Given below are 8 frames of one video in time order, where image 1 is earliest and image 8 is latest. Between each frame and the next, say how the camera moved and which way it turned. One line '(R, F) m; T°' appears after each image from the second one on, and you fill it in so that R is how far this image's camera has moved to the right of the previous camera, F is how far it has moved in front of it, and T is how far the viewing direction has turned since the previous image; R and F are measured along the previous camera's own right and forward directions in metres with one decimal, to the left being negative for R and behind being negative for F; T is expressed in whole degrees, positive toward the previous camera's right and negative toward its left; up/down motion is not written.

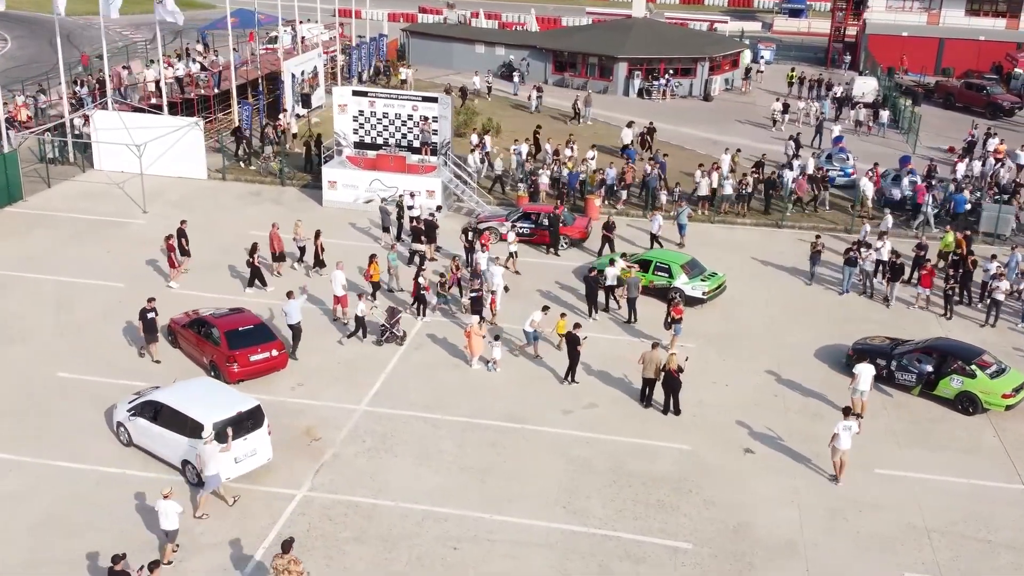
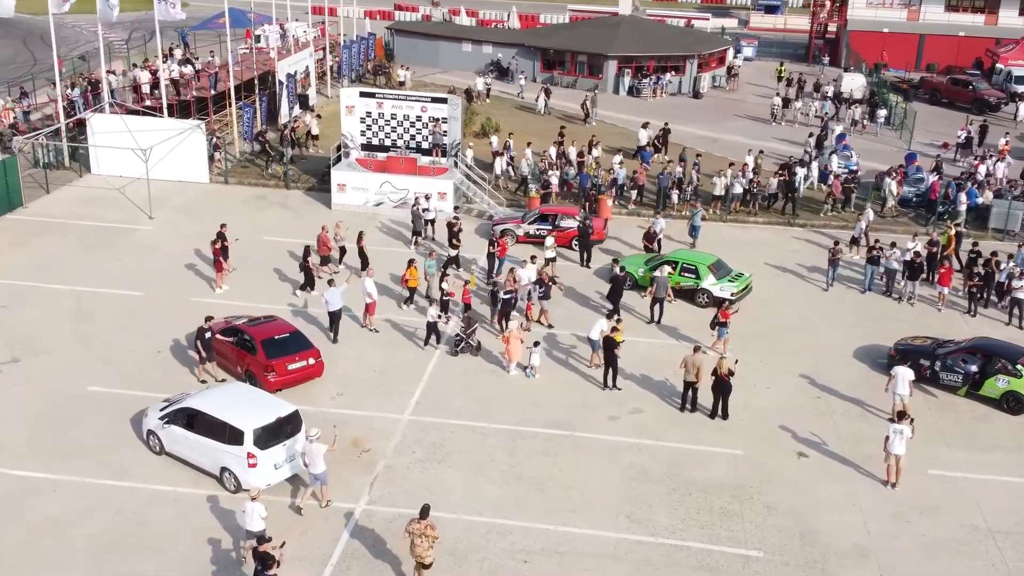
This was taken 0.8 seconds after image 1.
(-1.5, +0.3) m; +2°
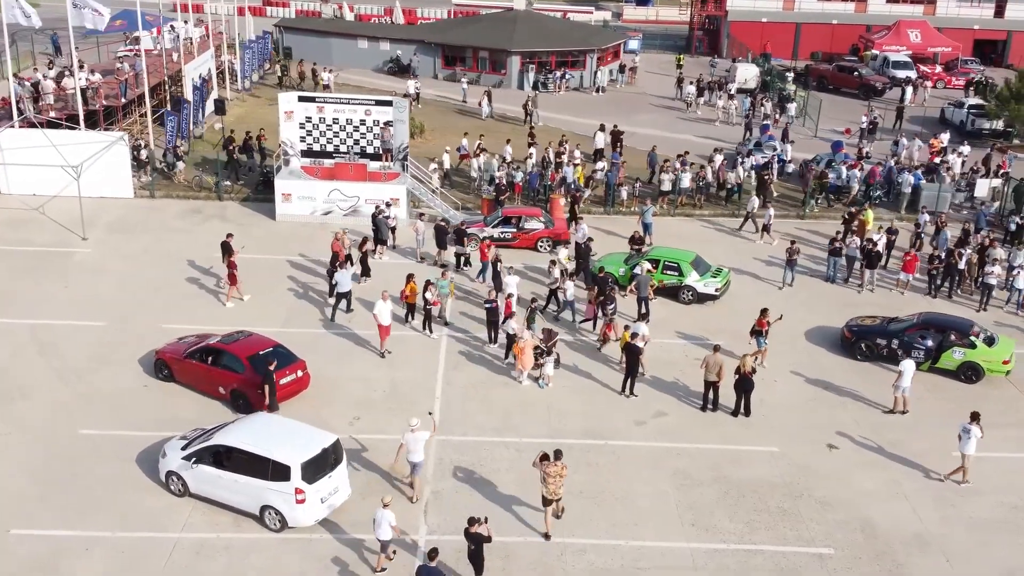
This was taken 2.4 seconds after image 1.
(-2.9, +0.6) m; +8°
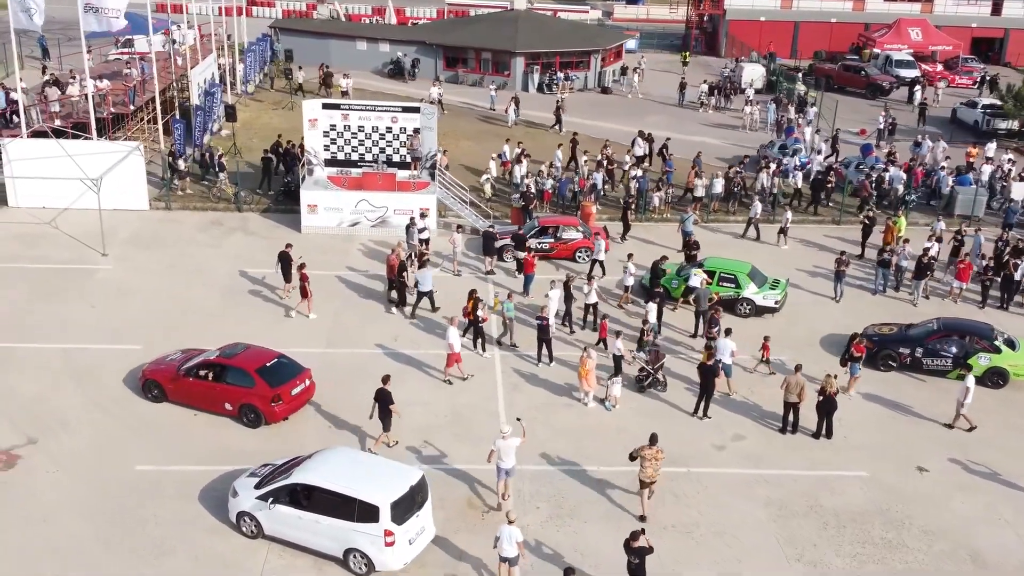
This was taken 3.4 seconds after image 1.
(-1.7, +0.9) m; +2°
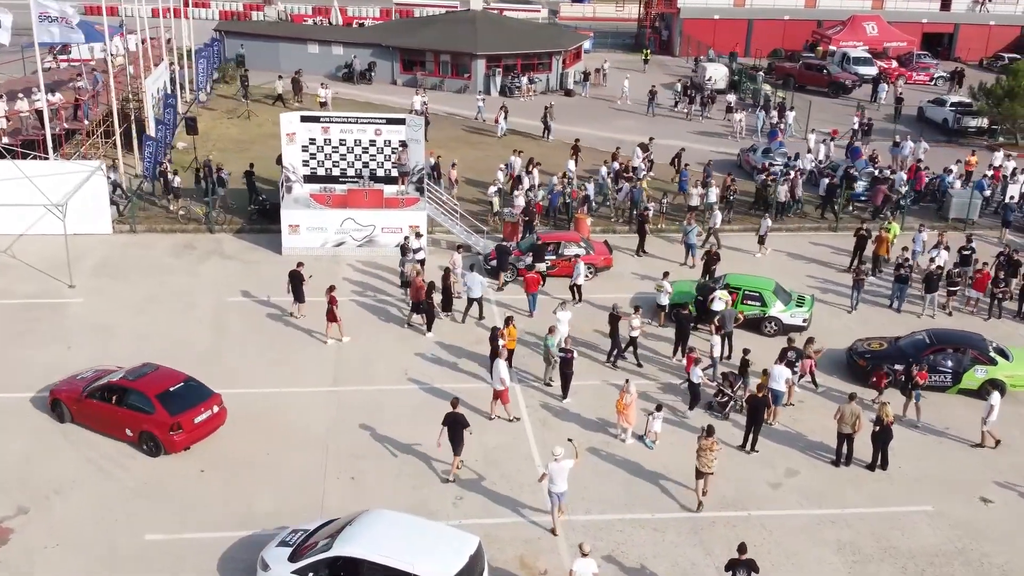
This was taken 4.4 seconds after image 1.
(-1.7, +1.4) m; +4°
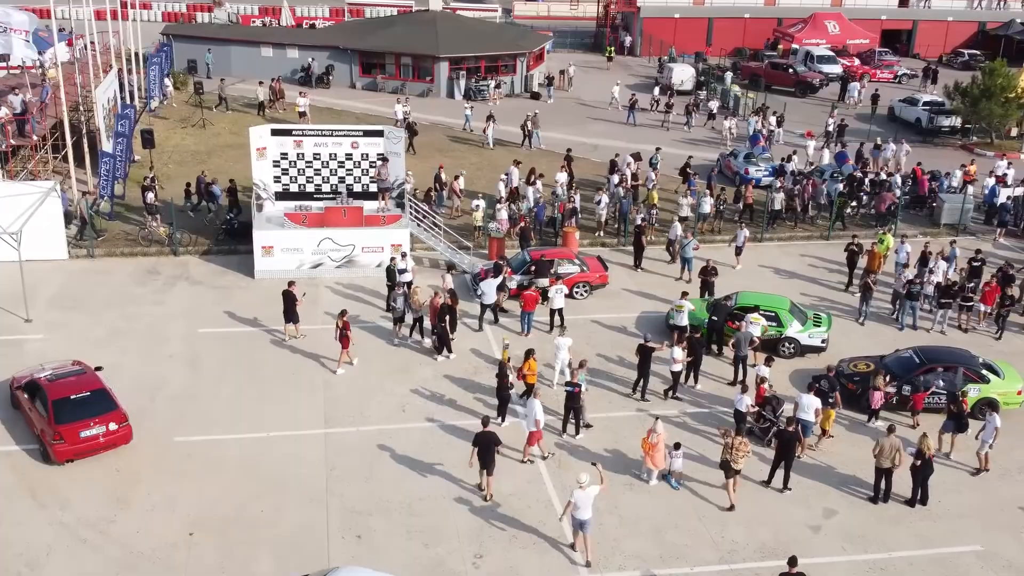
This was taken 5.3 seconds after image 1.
(-1.0, +1.4) m; +3°
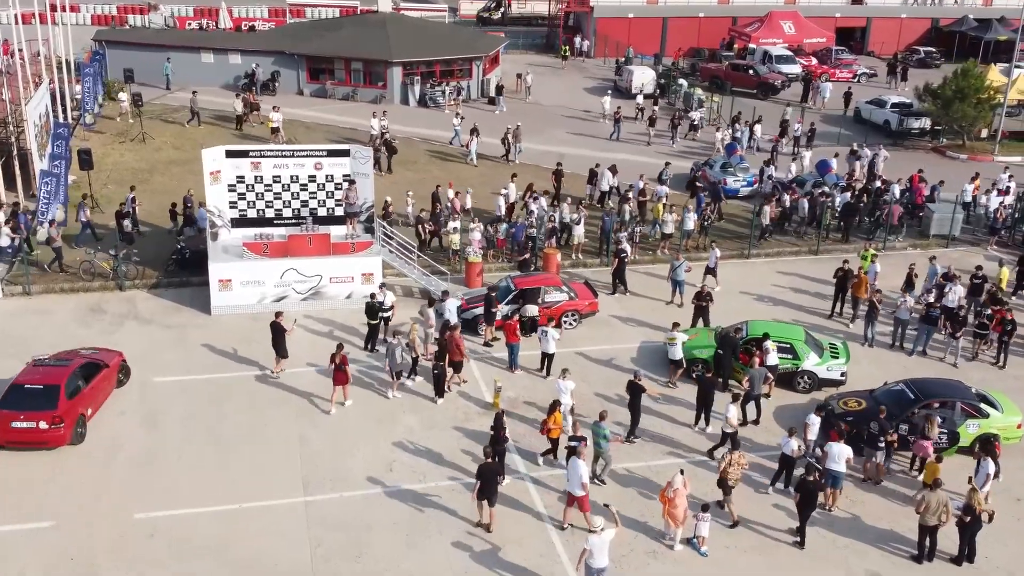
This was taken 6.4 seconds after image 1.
(-0.9, +1.8) m; +3°
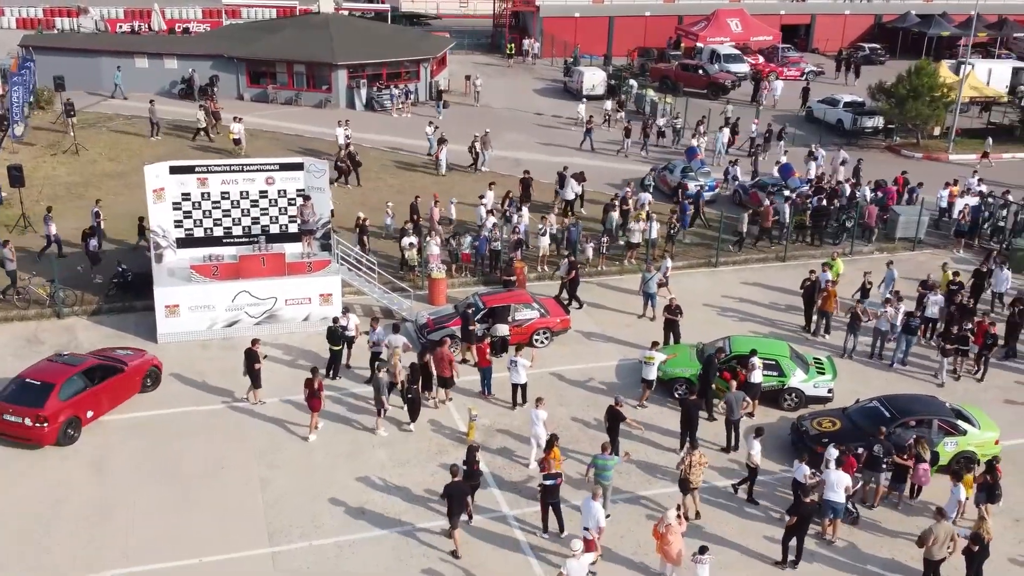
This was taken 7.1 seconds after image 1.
(-0.5, +1.1) m; +3°
